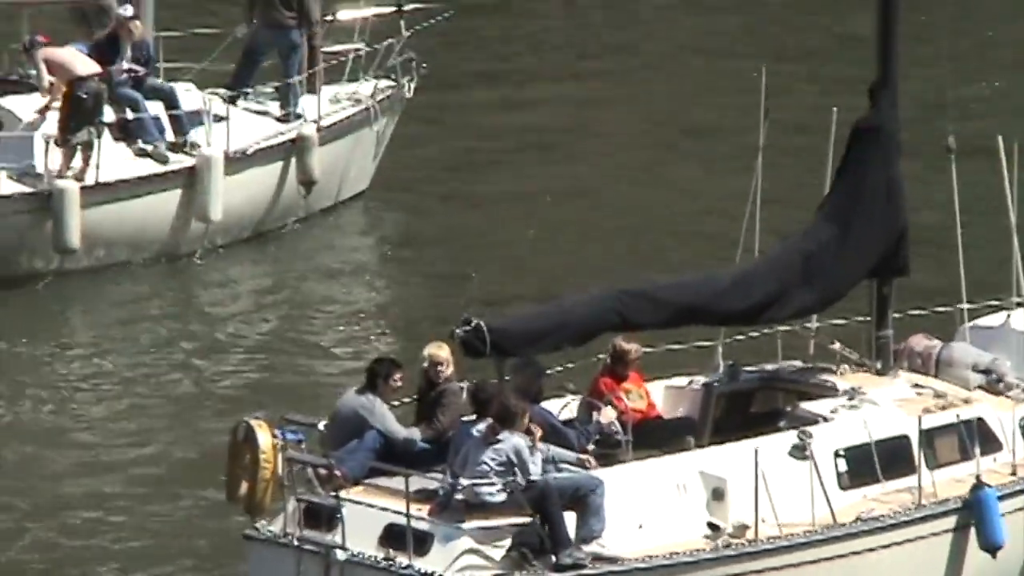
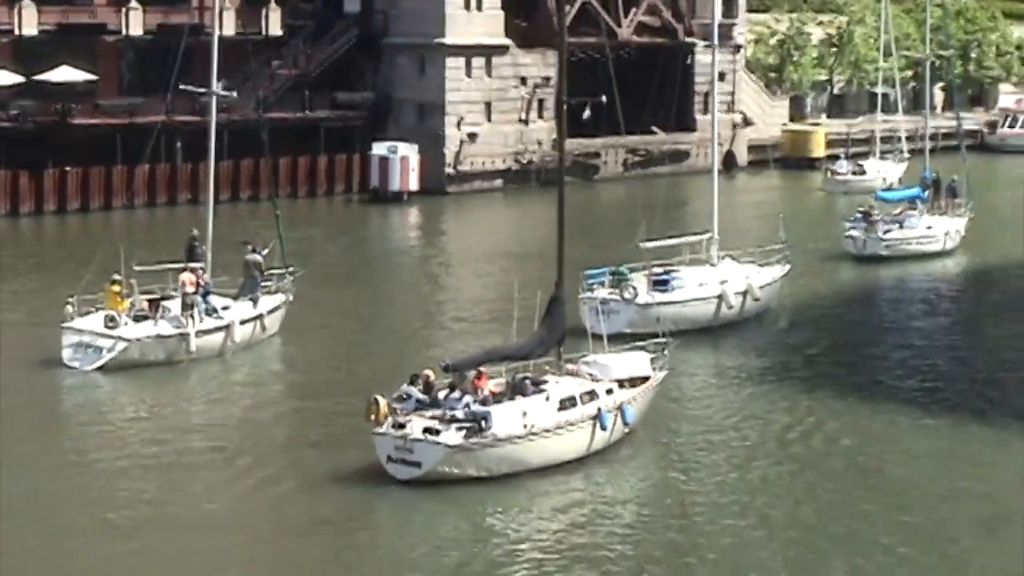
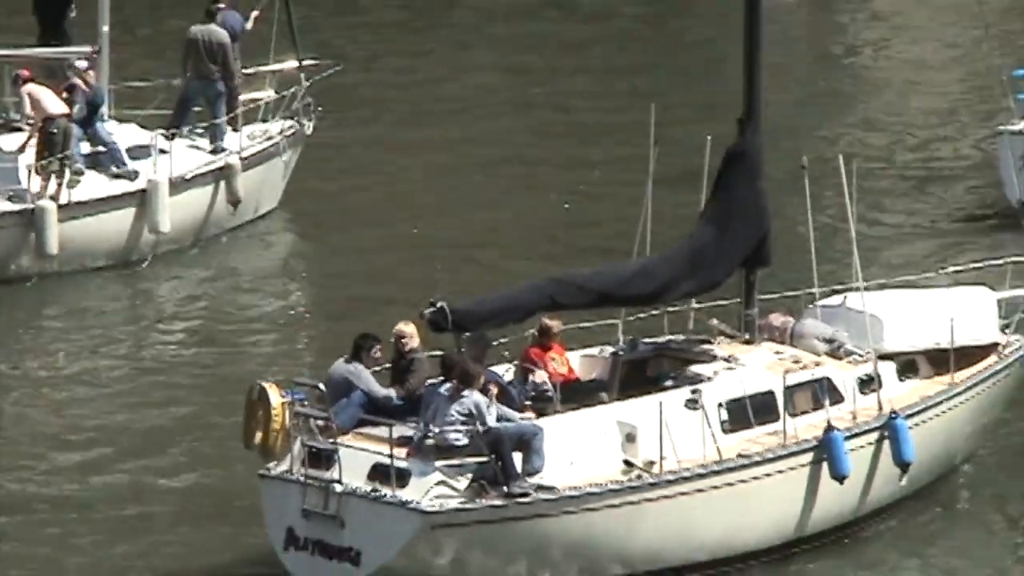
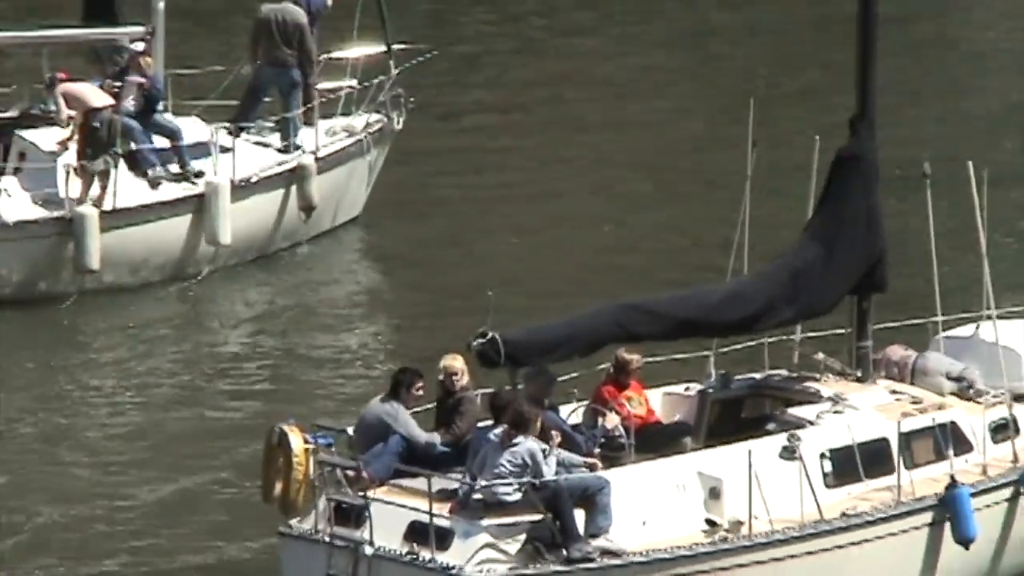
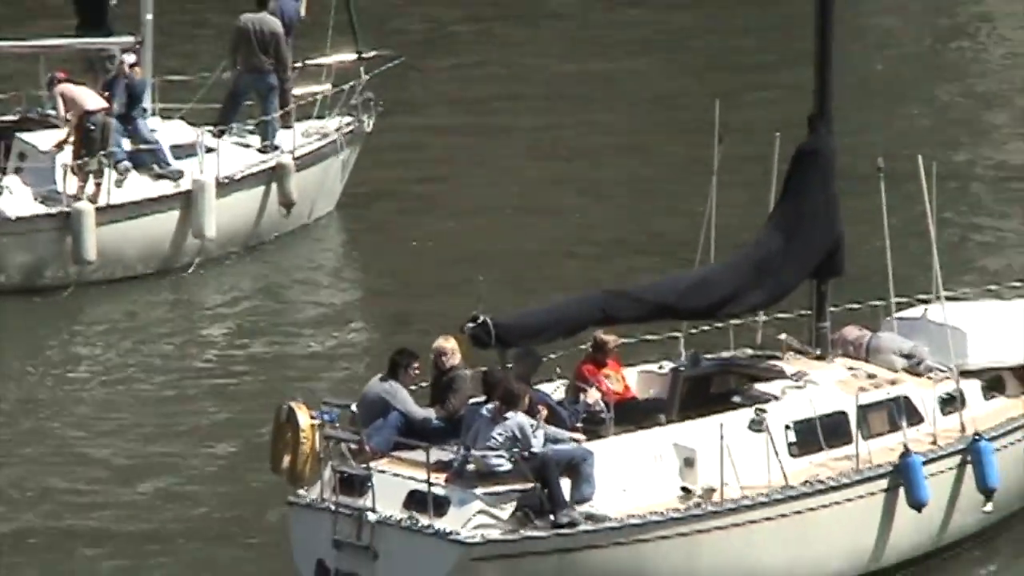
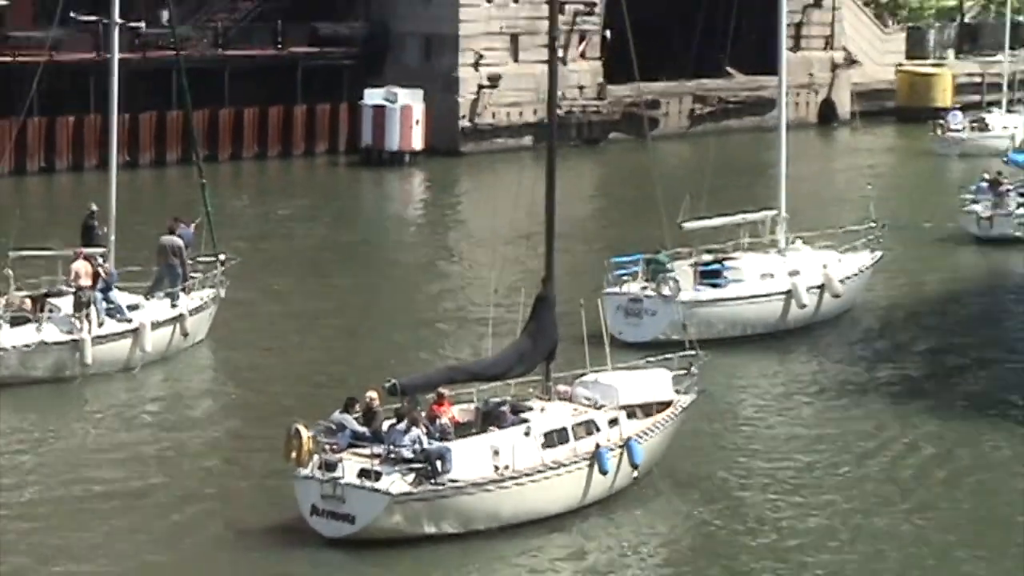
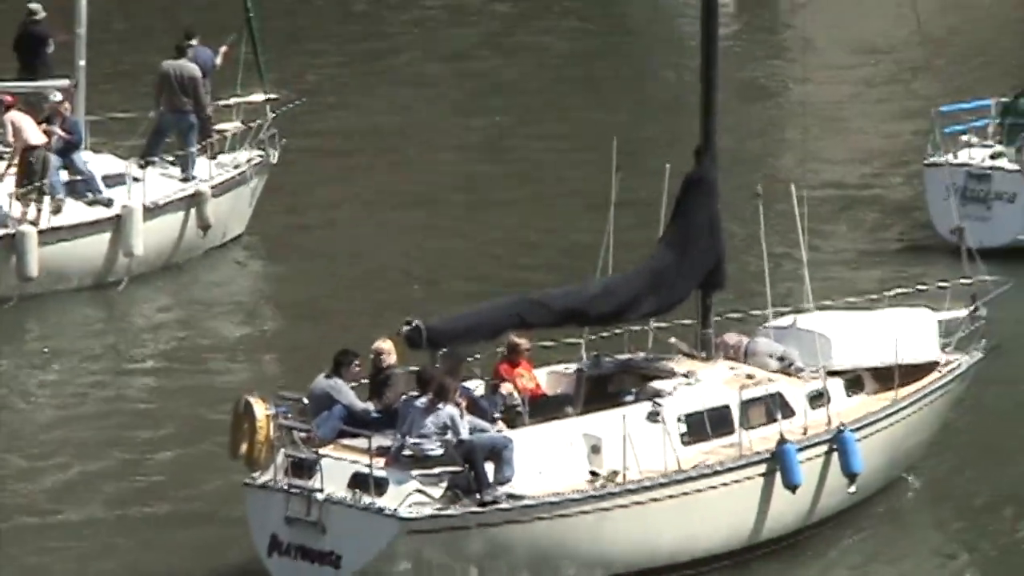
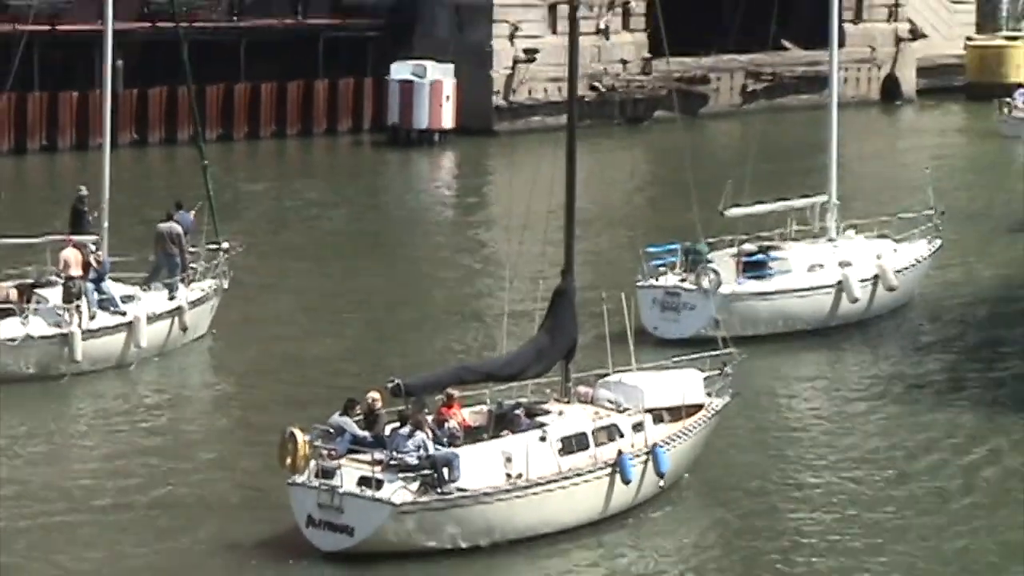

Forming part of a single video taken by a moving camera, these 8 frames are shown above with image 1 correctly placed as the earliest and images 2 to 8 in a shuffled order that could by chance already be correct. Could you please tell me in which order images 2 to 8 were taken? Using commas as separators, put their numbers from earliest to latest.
4, 5, 3, 7, 8, 6, 2
